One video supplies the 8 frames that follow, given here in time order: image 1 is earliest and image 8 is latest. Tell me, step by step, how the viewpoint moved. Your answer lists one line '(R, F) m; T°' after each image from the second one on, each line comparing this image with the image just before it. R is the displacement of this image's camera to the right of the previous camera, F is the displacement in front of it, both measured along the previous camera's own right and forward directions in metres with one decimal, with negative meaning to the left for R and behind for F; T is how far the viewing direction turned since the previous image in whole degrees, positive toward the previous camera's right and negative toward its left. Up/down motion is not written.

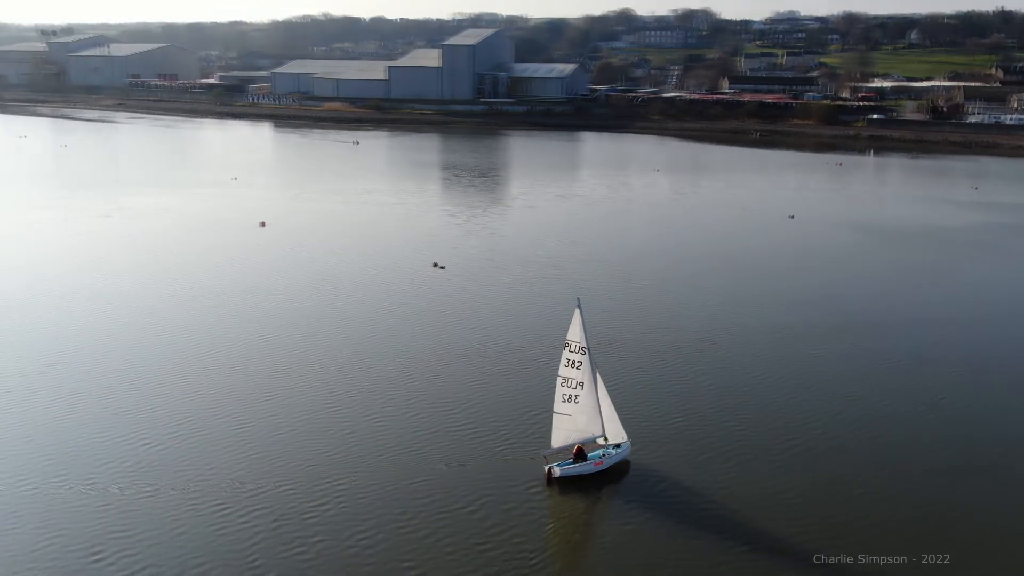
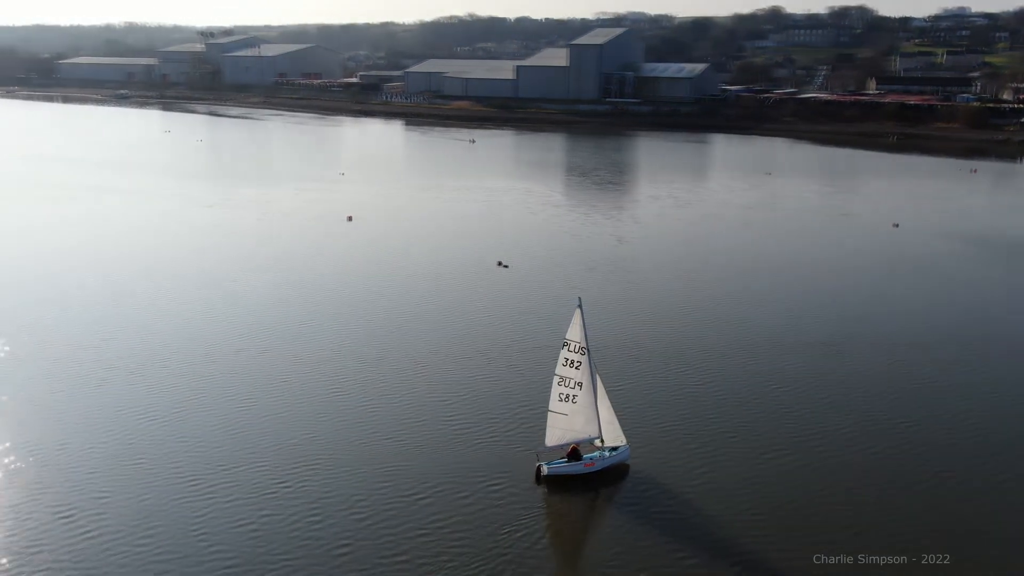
(+1.4, 0.0) m; -9°
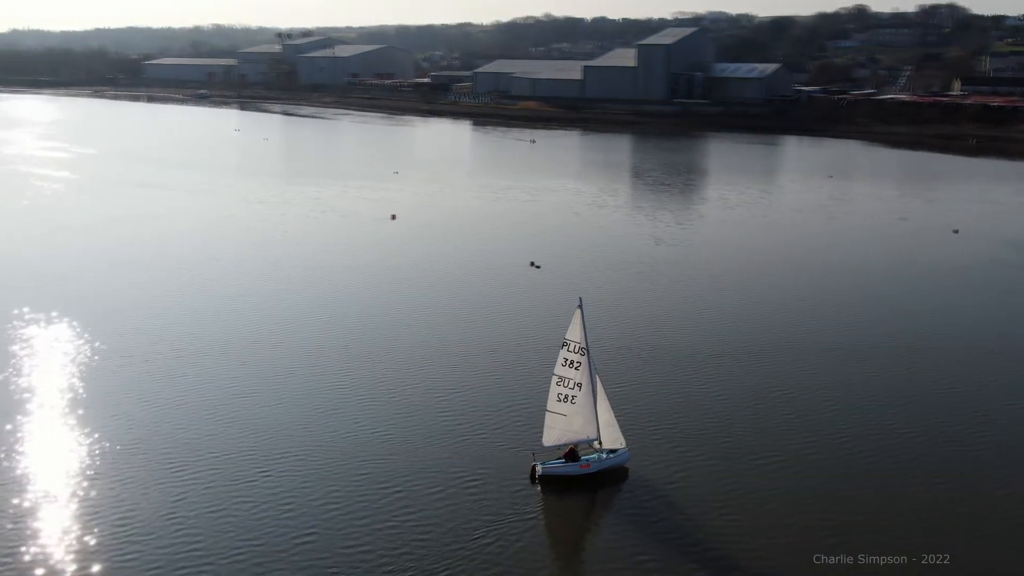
(+0.8, 0.0) m; -5°
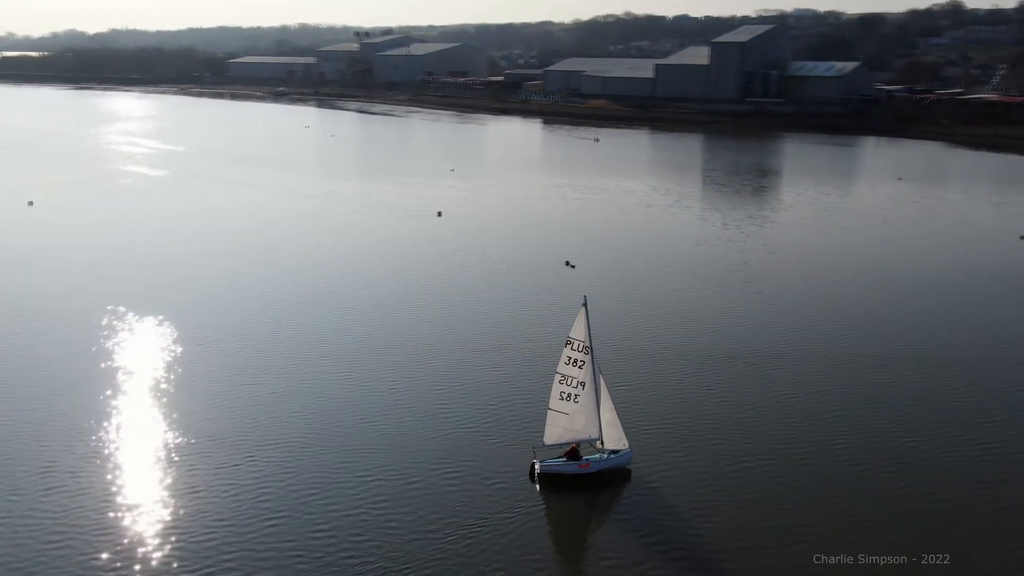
(+0.7, 0.0) m; -5°
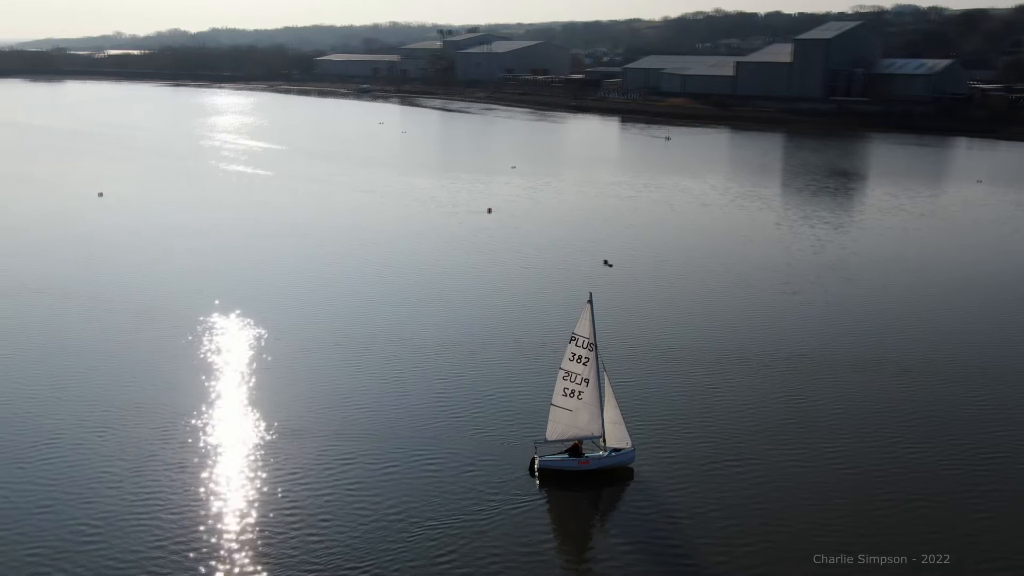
(+0.8, 0.0) m; -5°
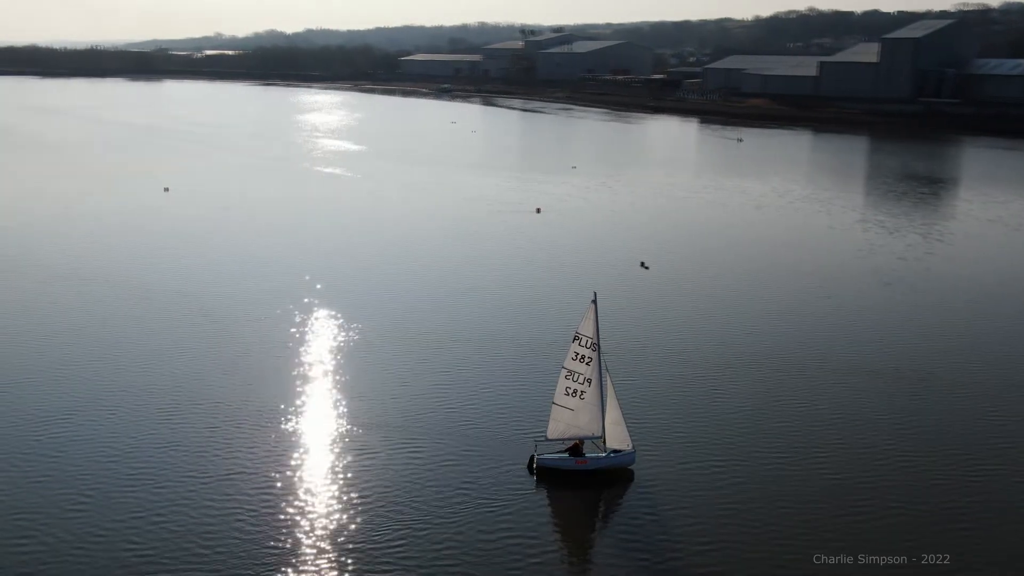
(+0.8, 0.0) m; -5°
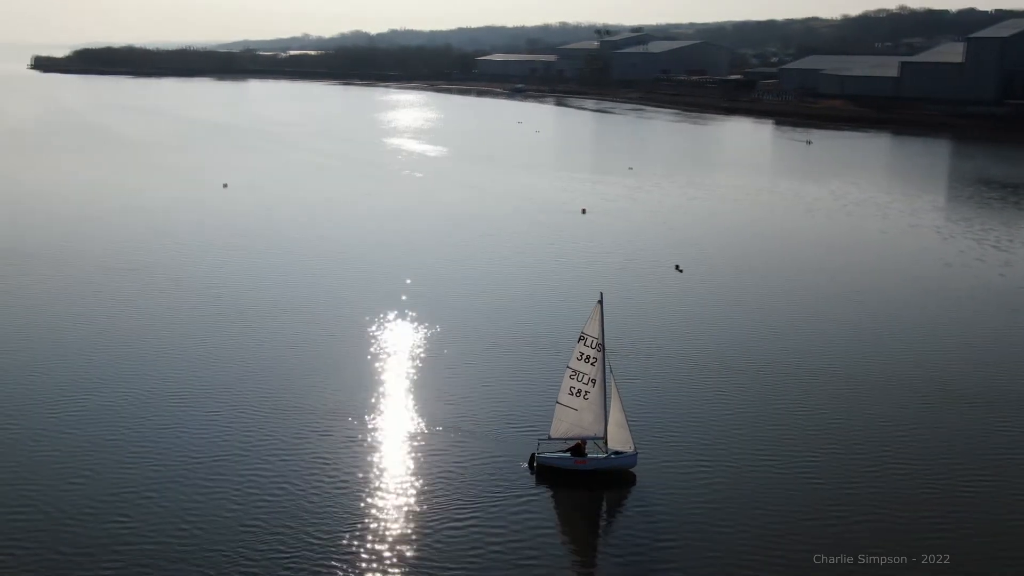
(+0.7, 0.0) m; -5°
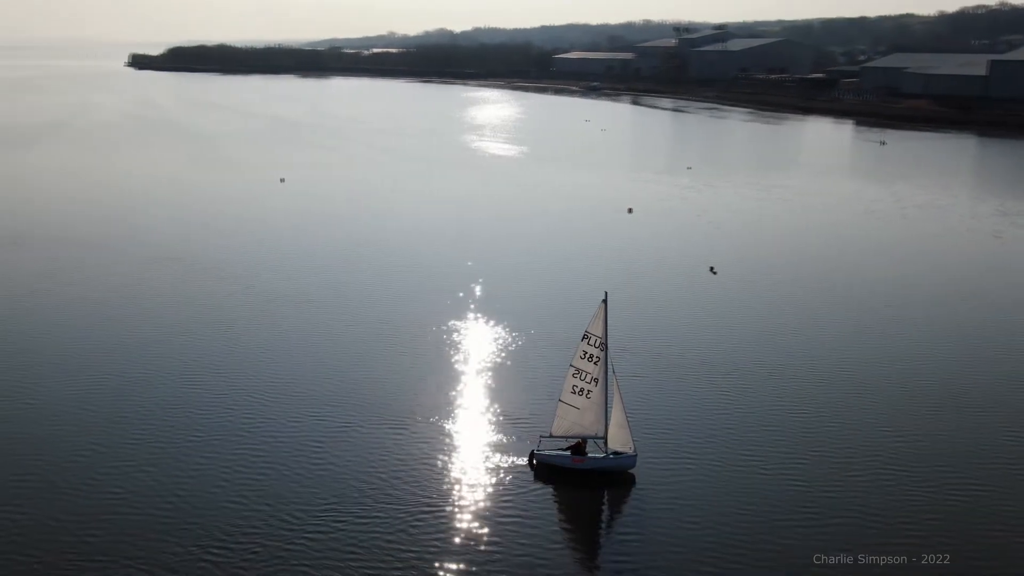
(+0.8, 0.0) m; -5°
